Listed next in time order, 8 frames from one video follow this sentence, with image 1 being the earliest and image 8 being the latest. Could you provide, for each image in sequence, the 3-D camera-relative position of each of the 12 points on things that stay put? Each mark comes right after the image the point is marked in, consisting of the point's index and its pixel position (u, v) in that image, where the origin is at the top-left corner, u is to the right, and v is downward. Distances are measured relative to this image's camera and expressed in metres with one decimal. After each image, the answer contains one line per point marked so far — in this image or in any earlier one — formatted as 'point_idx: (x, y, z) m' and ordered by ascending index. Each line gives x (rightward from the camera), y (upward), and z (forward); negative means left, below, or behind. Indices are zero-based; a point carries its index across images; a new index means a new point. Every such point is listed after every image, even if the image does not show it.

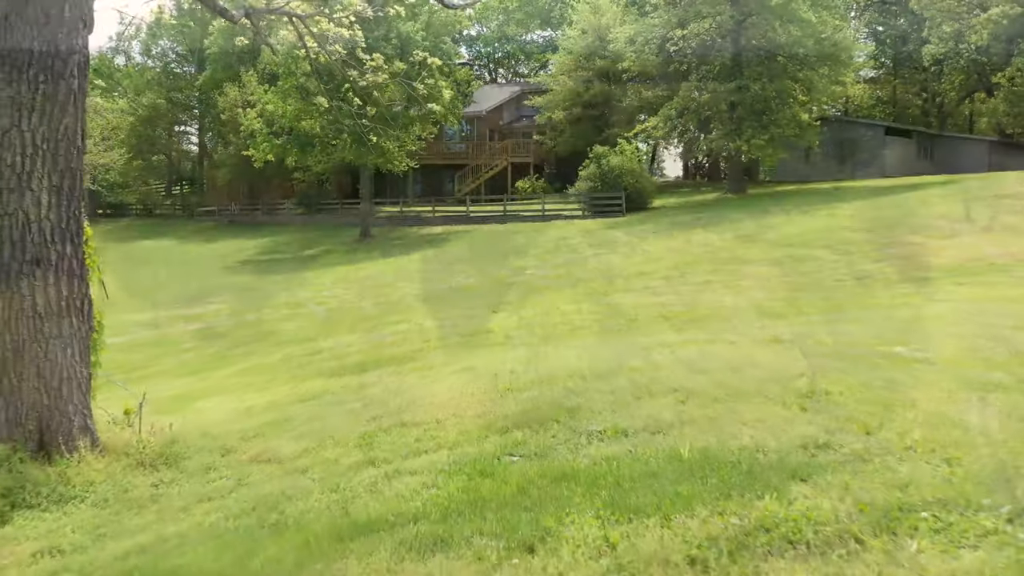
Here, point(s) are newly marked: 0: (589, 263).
0: (+1.3, +0.4, +19.1) m
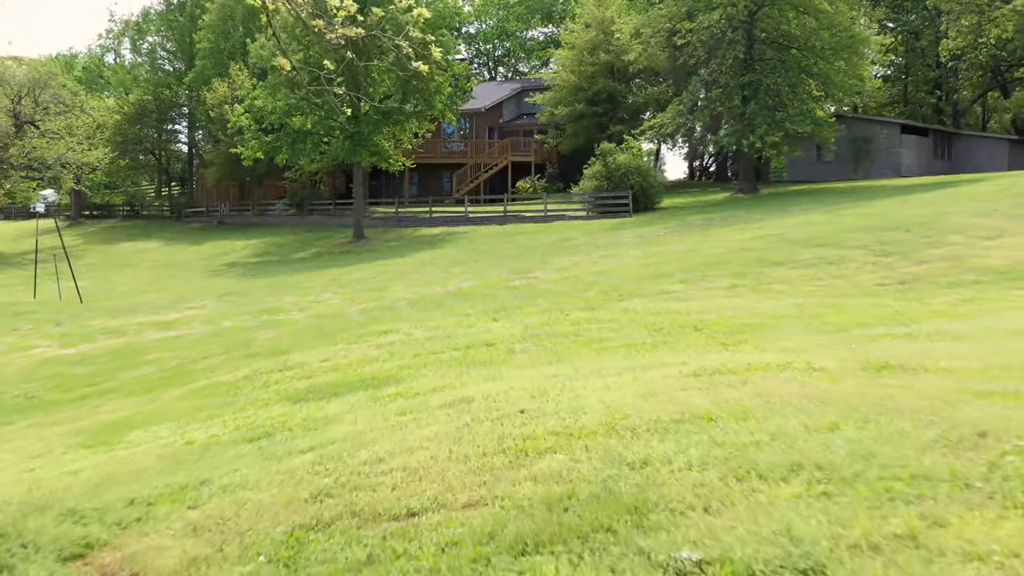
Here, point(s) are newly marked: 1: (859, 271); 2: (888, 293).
0: (+1.3, +0.3, +17.6) m
1: (+4.0, +0.2, +13.7) m
2: (+3.8, 0.0, +12.1) m
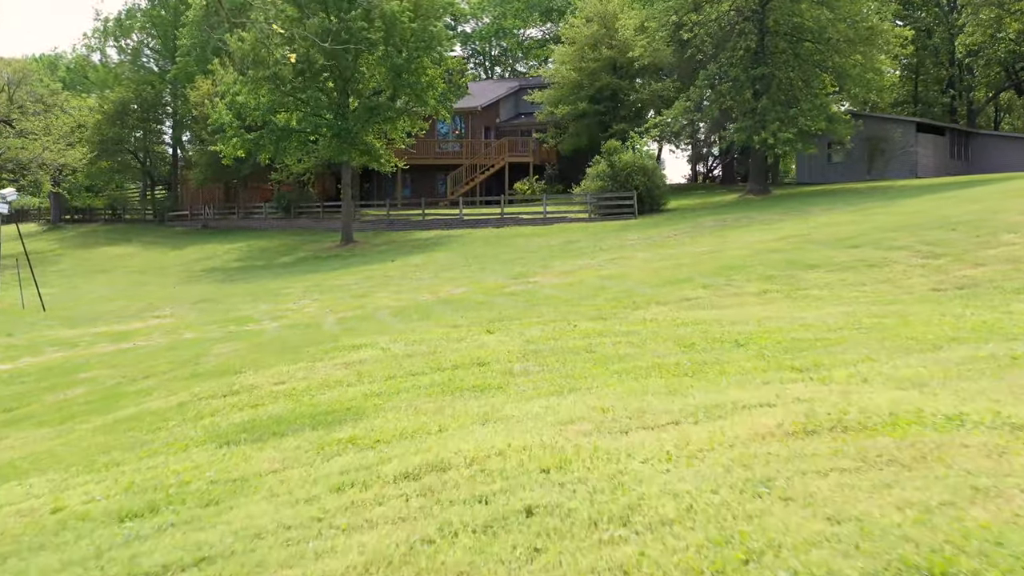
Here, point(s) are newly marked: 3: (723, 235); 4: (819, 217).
0: (+1.3, +0.3, +15.8) m
1: (+4.0, +0.1, +11.9) m
2: (+3.8, -0.1, +10.3) m
3: (+3.3, +0.8, +18.5) m
4: (+5.0, +1.2, +19.4) m
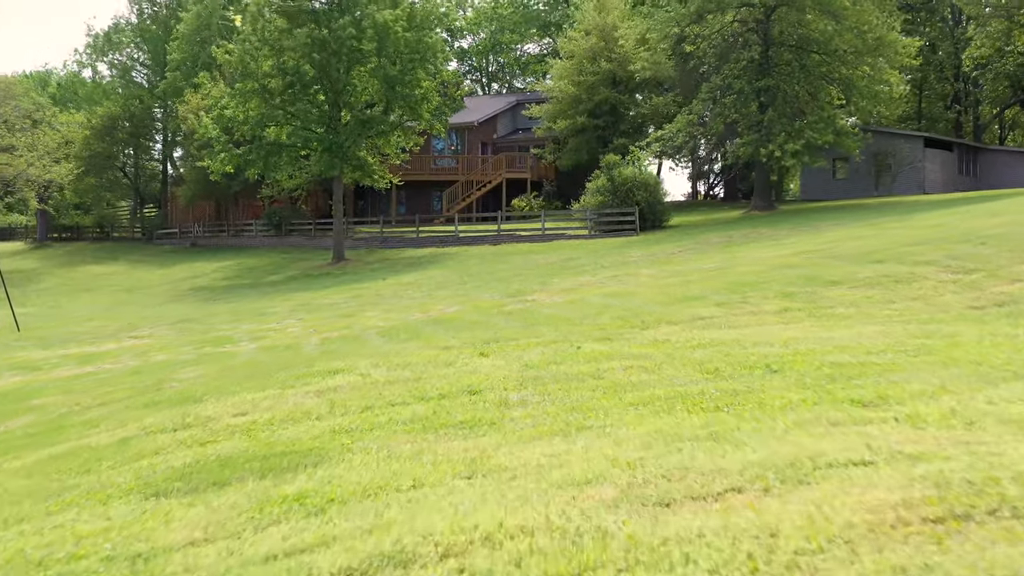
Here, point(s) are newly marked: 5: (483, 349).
0: (+1.2, 0.0, +14.8) m
1: (+4.0, 0.0, +10.9) m
2: (+3.8, -0.2, +9.3) m
3: (+3.2, +0.5, +17.6) m
4: (+5.0, +0.9, +18.4) m
5: (-0.2, -0.5, +8.9) m
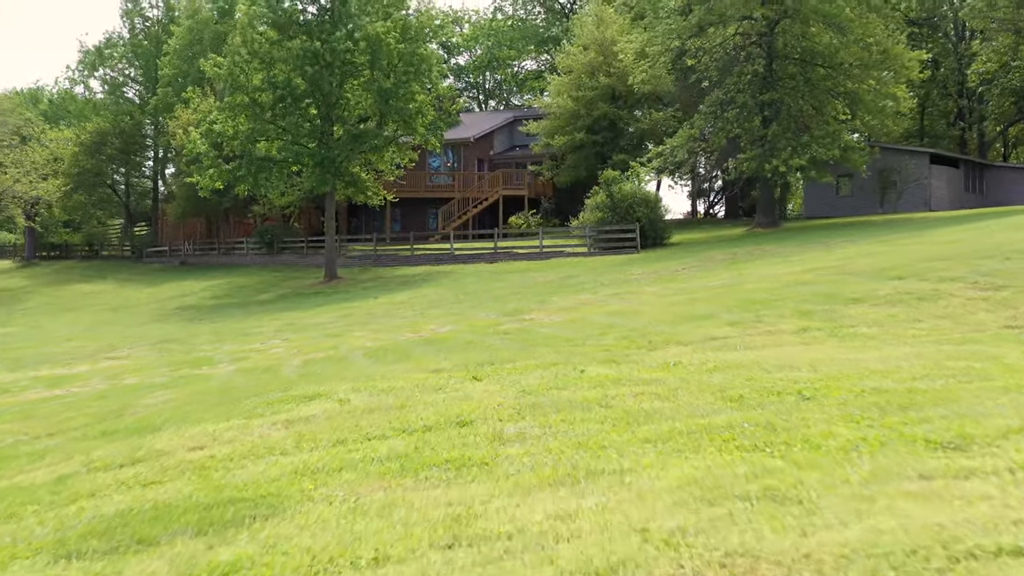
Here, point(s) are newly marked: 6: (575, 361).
0: (+1.2, -0.2, +14.0) m
1: (+3.9, -0.2, +10.1) m
2: (+3.7, -0.4, +8.5) m
3: (+3.2, +0.3, +16.8) m
4: (+4.9, +0.6, +17.6) m
5: (-0.2, -0.6, +8.1) m
6: (+0.5, -0.5, +8.6) m
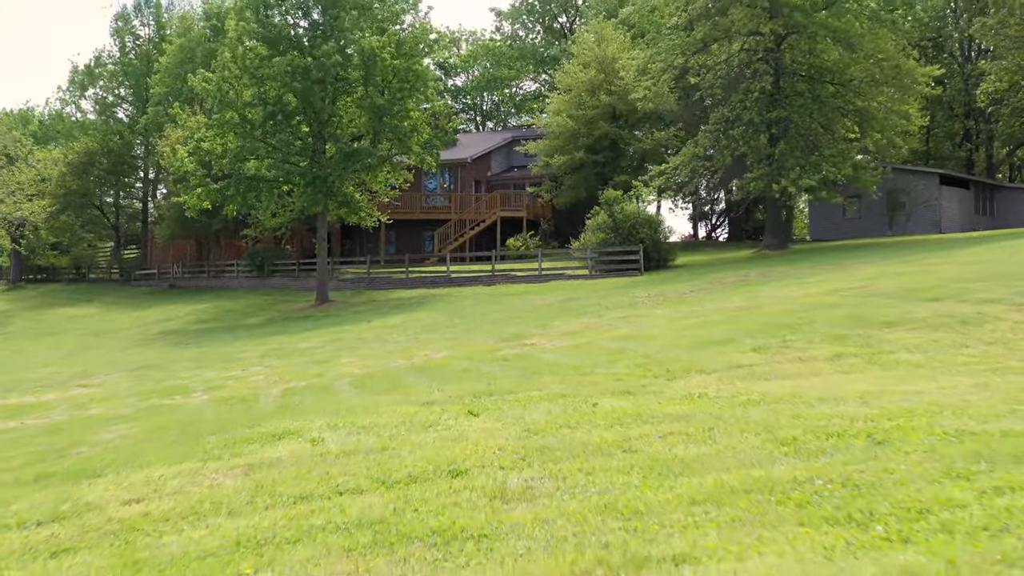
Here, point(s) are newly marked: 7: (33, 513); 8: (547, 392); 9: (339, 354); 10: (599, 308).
0: (+1.2, -0.5, +13.0) m
1: (+3.9, -0.3, +9.1) m
2: (+3.8, -0.5, +7.5) m
3: (+3.2, 0.0, +15.8) m
4: (+4.9, +0.3, +16.6) m
5: (-0.2, -0.7, +7.1) m
6: (+0.5, -0.7, +7.5) m
7: (-2.0, -0.9, +4.9) m
8: (+0.2, -0.7, +7.7) m
9: (-2.2, -0.8, +15.2) m
10: (+1.3, -0.3, +17.2) m
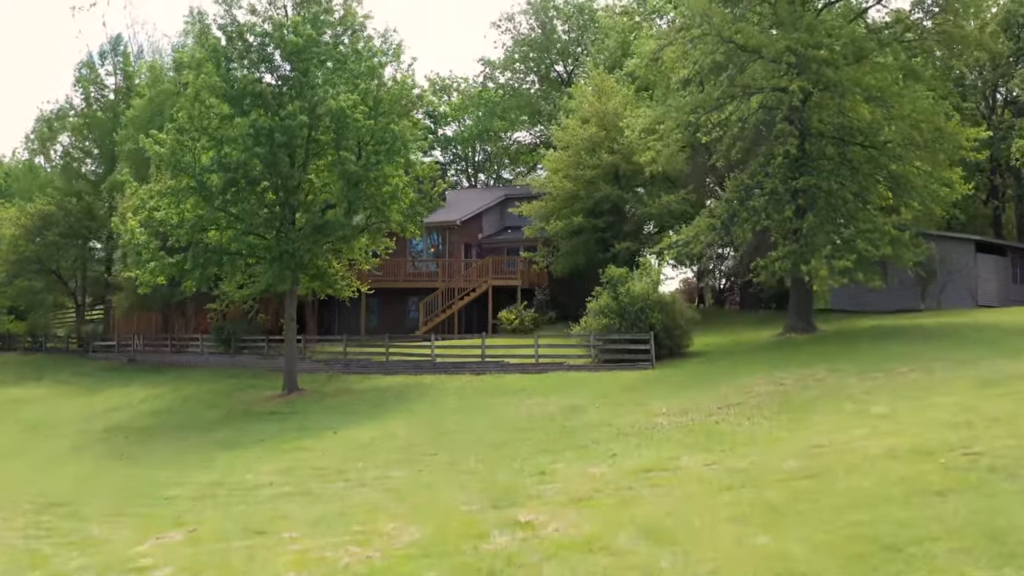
0: (+1.1, -1.8, +9.9) m
1: (+3.9, -1.6, +6.0) m
2: (+3.7, -1.7, +4.4) m
3: (+3.1, -1.5, +12.7) m
4: (+4.8, -1.2, +13.5) m
5: (-0.3, -1.9, +4.0) m
6: (+0.4, -1.8, +4.4) m
7: (-2.0, -2.0, +1.8) m
8: (+0.2, -1.9, +4.6) m
9: (-2.3, -2.3, +12.0) m
10: (+1.2, -1.8, +14.1) m
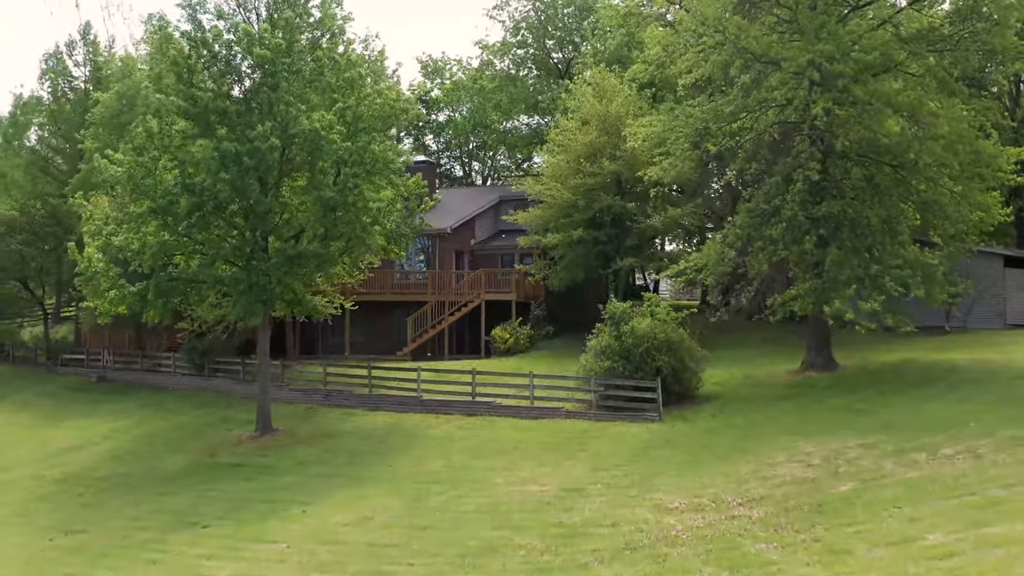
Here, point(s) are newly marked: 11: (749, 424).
0: (+1.0, -2.9, +7.9) m
1: (+3.8, -2.8, +4.0) m
2: (+3.6, -2.9, +2.4) m
3: (+3.0, -2.5, +10.7) m
4: (+4.7, -2.2, +11.5) m
5: (-0.4, -3.1, +2.0) m
6: (+0.3, -3.1, +2.4) m
7: (-2.1, -3.4, -0.2) m
8: (+0.1, -3.1, +2.6) m
9: (-2.4, -3.3, +10.1) m
10: (+1.0, -2.7, +12.1) m
11: (+3.6, -2.1, +17.9) m
